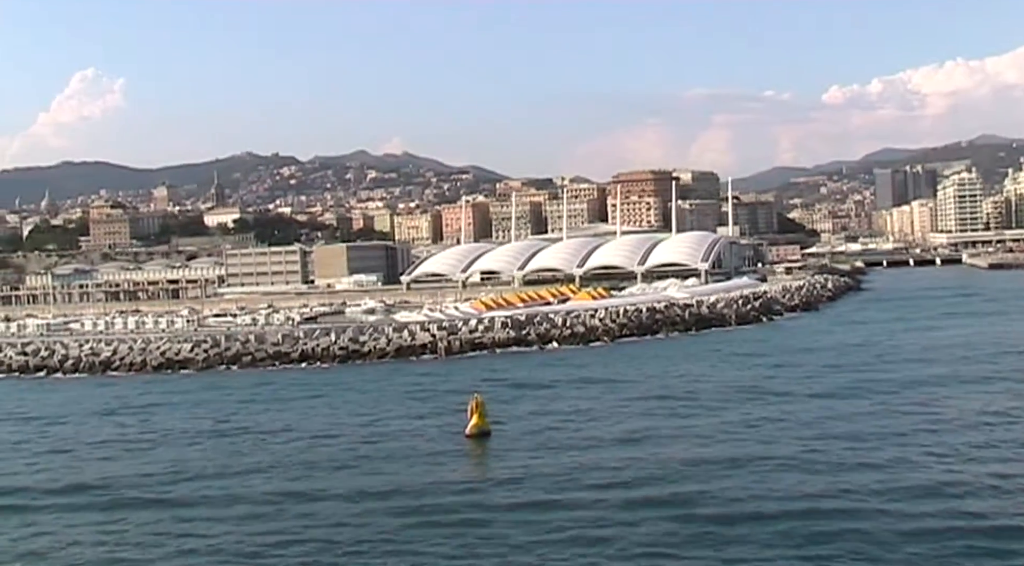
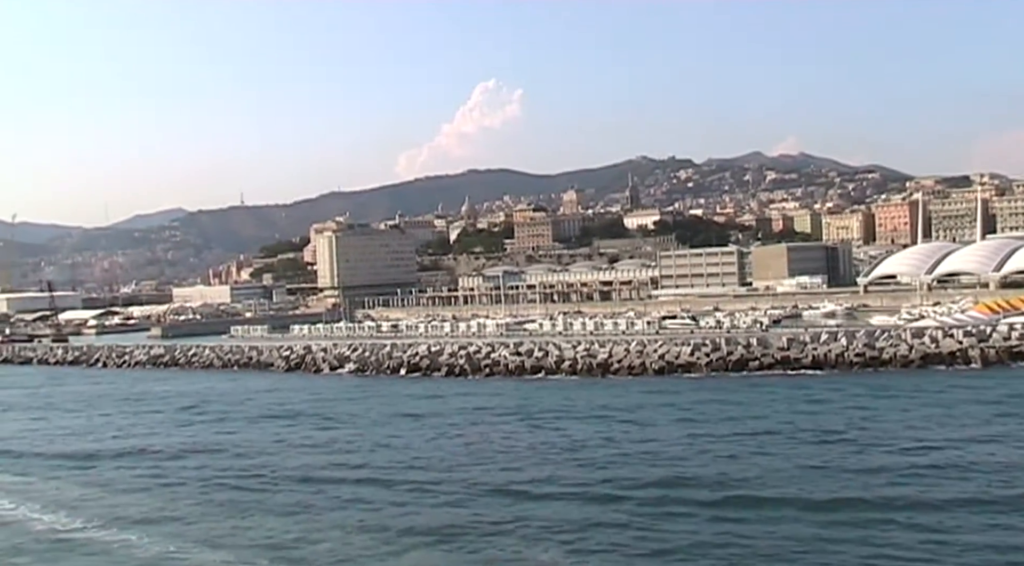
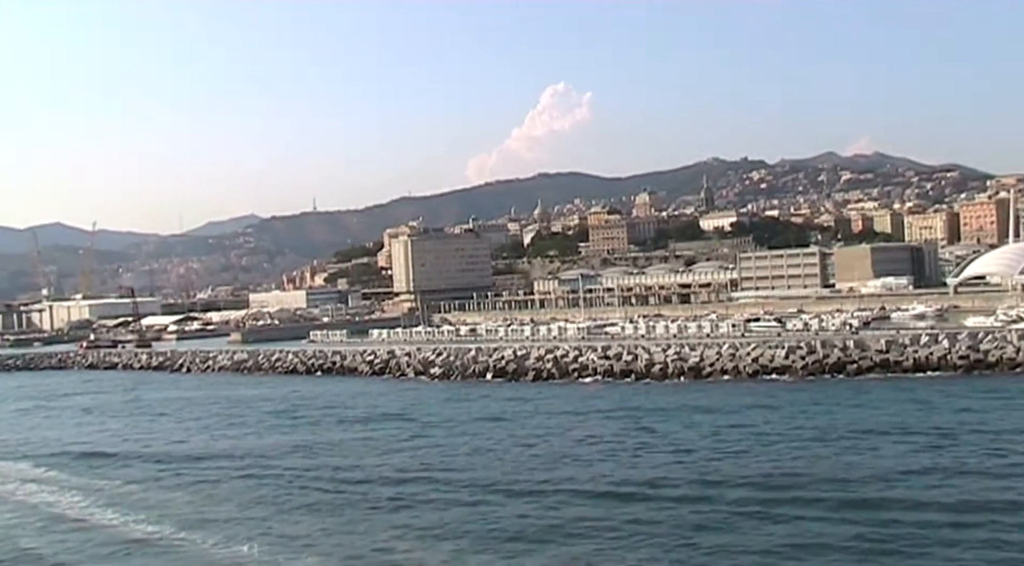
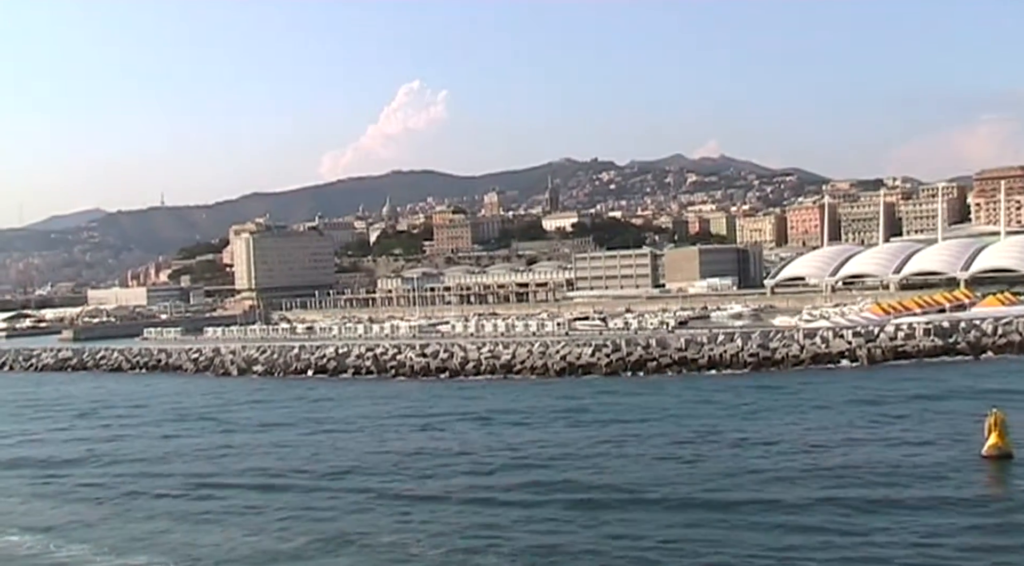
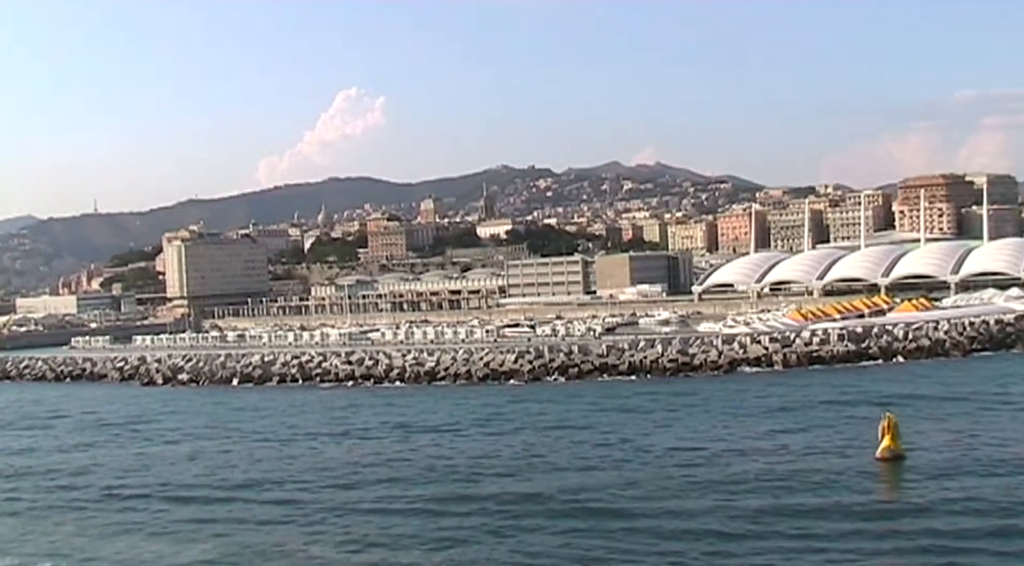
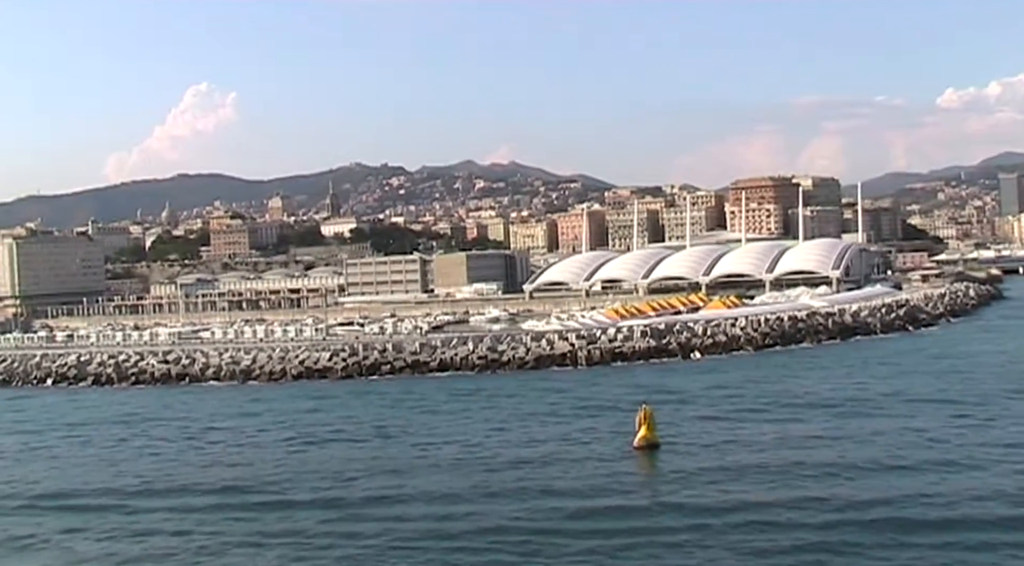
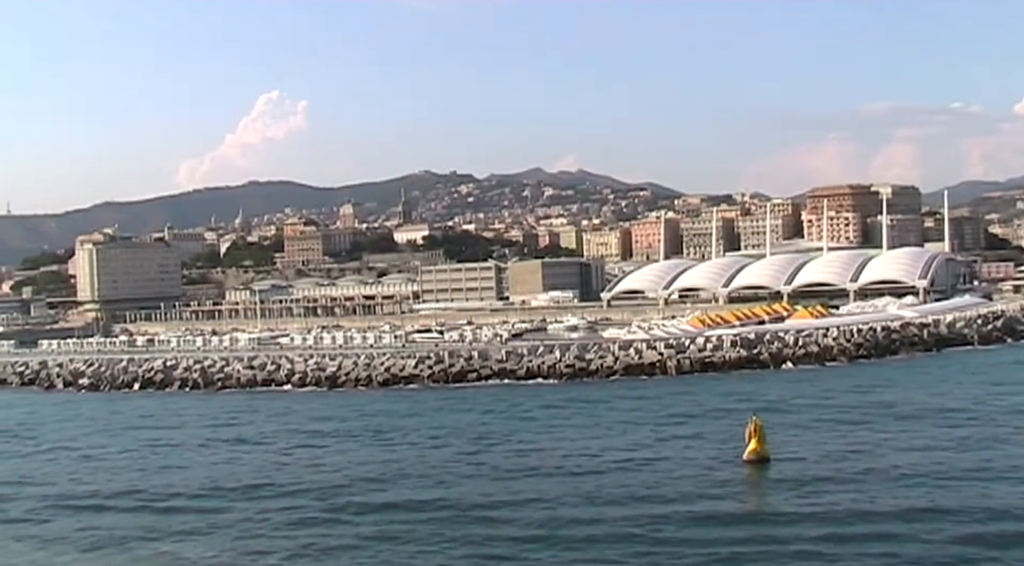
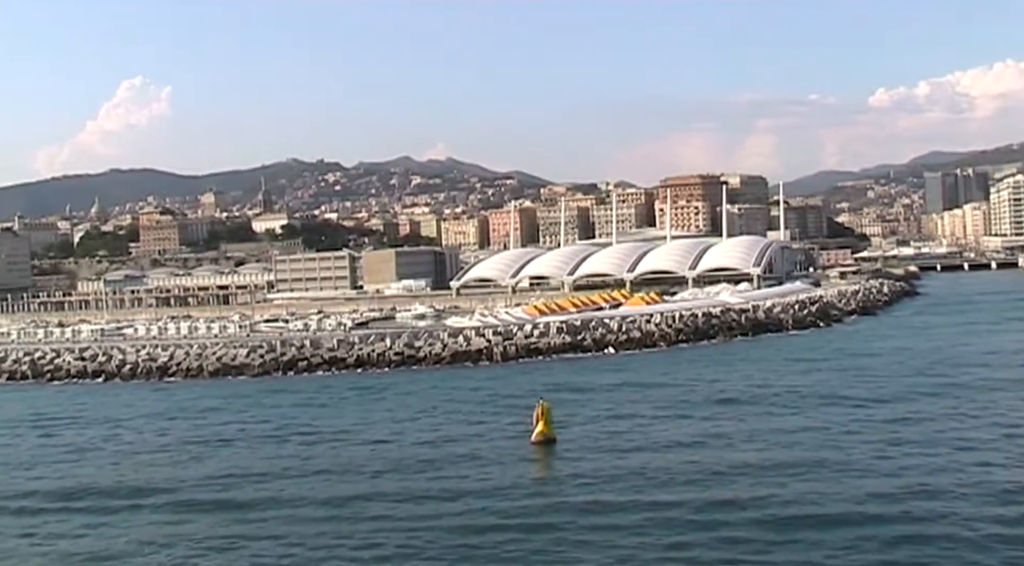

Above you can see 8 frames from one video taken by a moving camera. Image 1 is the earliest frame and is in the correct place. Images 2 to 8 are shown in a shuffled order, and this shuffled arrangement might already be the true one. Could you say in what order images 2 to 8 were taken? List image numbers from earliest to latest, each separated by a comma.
8, 6, 7, 5, 4, 2, 3
